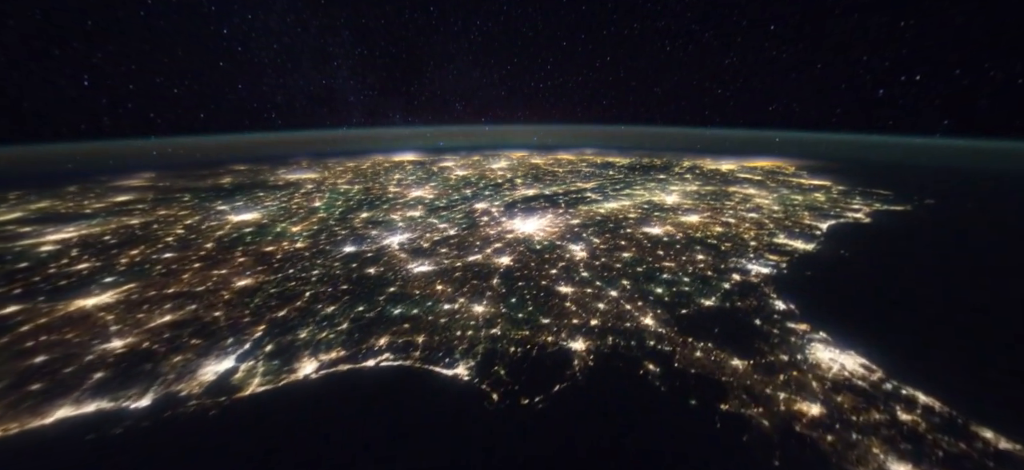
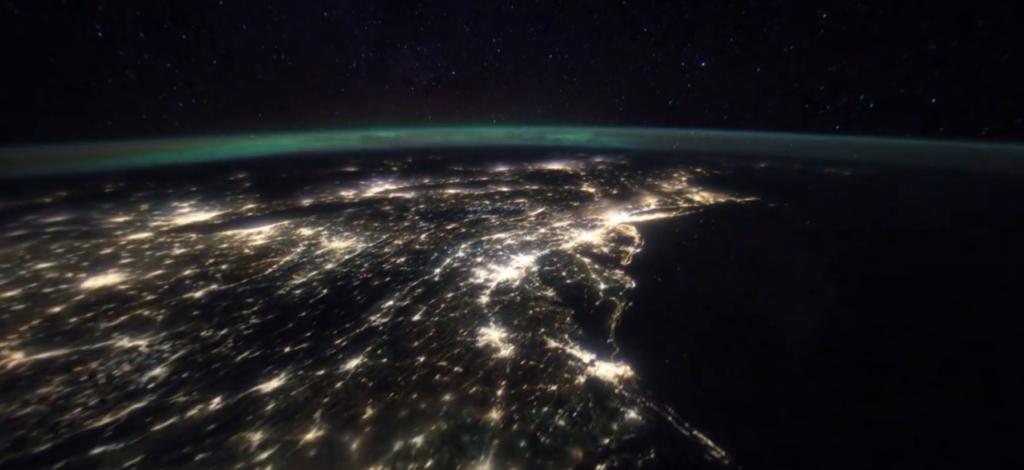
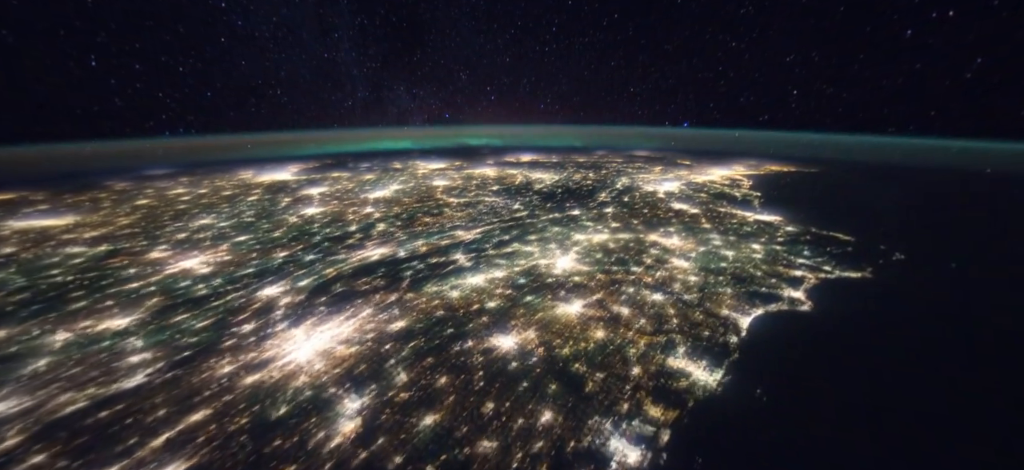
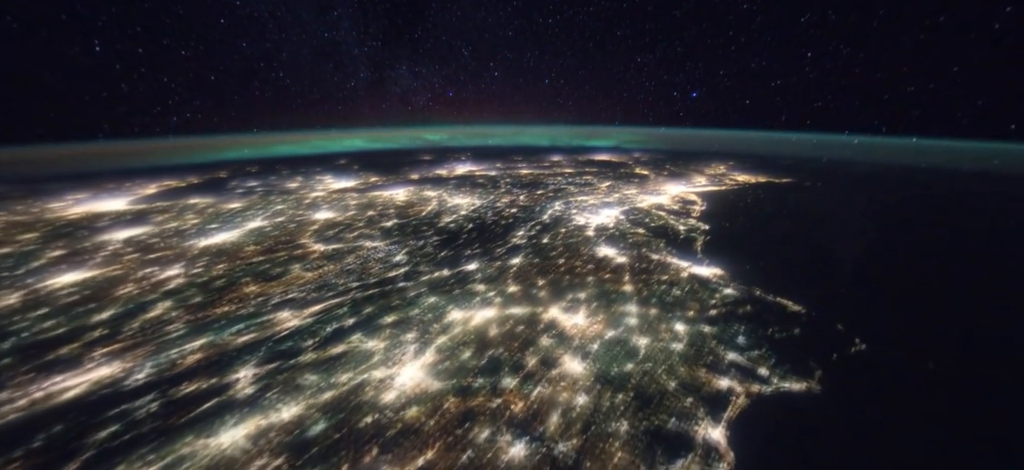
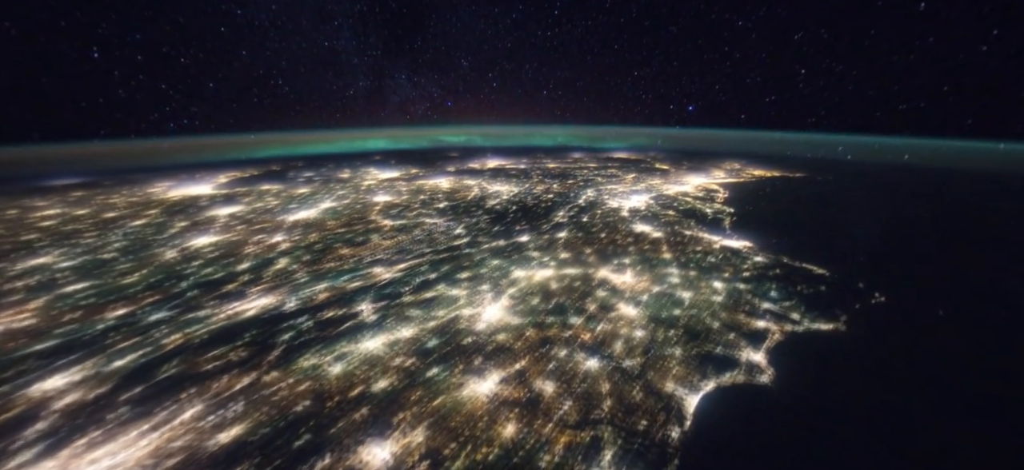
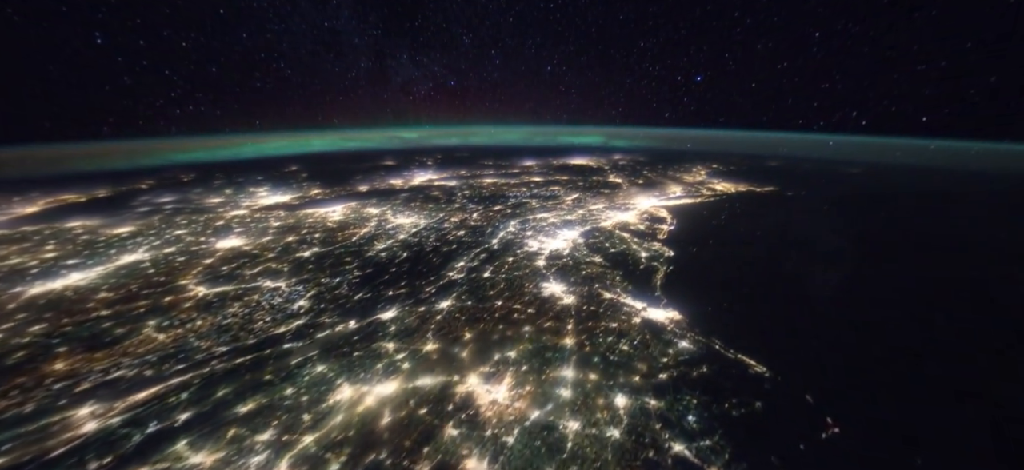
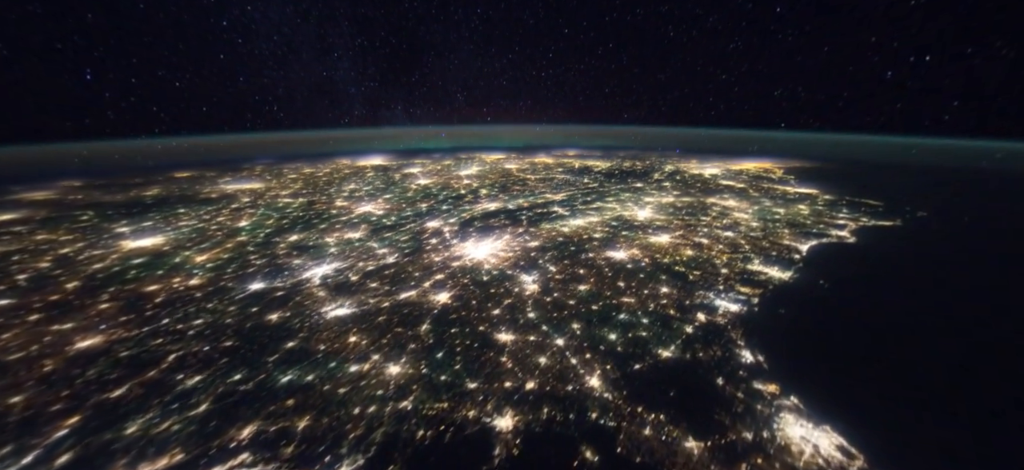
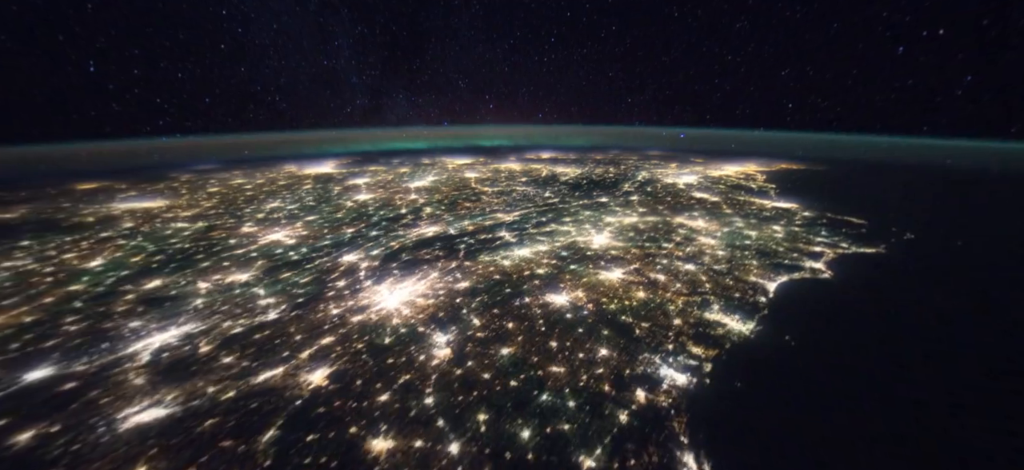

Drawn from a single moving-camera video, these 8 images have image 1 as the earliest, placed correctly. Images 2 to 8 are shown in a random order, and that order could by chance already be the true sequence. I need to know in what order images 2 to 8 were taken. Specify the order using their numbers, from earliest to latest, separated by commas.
7, 8, 3, 5, 4, 6, 2
